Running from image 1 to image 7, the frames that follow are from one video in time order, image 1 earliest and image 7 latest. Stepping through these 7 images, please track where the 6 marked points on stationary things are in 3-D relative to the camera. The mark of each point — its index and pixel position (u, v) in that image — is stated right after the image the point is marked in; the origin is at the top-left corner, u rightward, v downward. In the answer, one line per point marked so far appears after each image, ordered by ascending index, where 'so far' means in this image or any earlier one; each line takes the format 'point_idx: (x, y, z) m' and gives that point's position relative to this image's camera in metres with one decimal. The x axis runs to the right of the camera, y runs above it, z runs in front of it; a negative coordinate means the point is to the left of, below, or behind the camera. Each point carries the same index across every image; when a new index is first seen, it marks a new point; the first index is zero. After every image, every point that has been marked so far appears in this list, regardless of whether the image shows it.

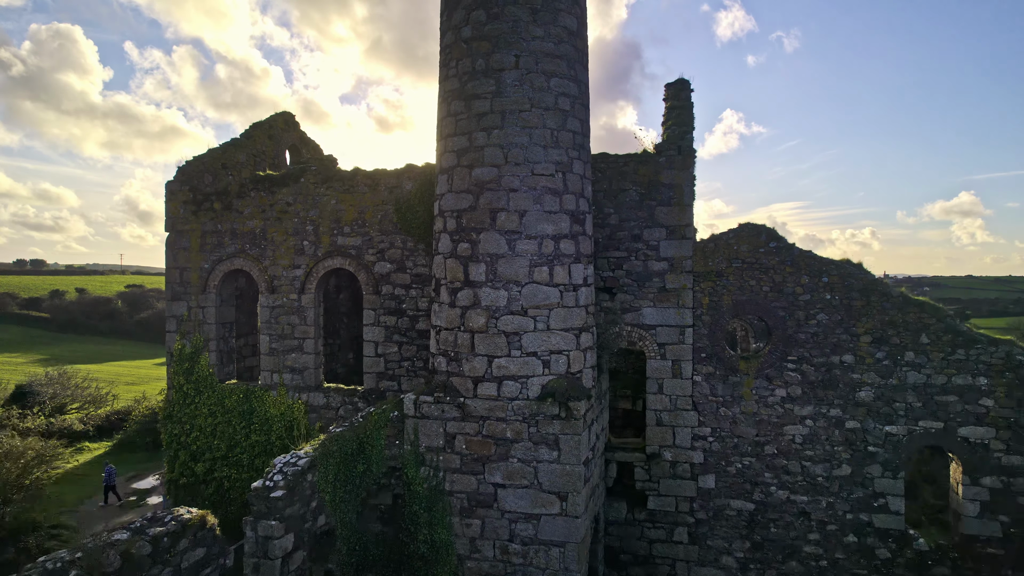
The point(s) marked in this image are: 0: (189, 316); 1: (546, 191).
0: (-6.0, -0.5, +9.3) m
1: (+0.4, +1.3, +6.5) m
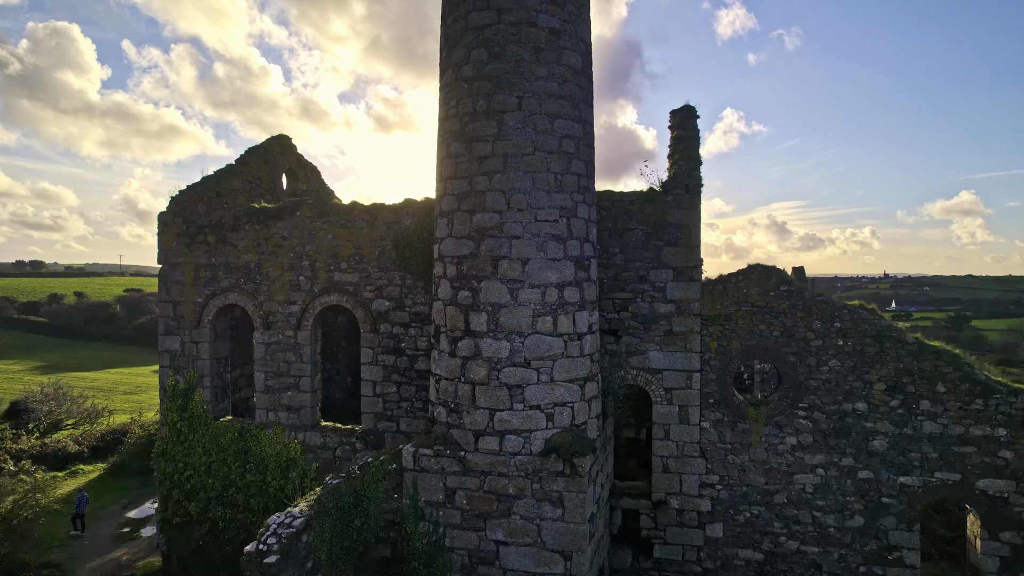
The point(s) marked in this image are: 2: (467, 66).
0: (-6.0, -1.1, +9.1) m
1: (+0.5, +0.6, +6.3) m
2: (-0.6, +2.9, +6.5) m
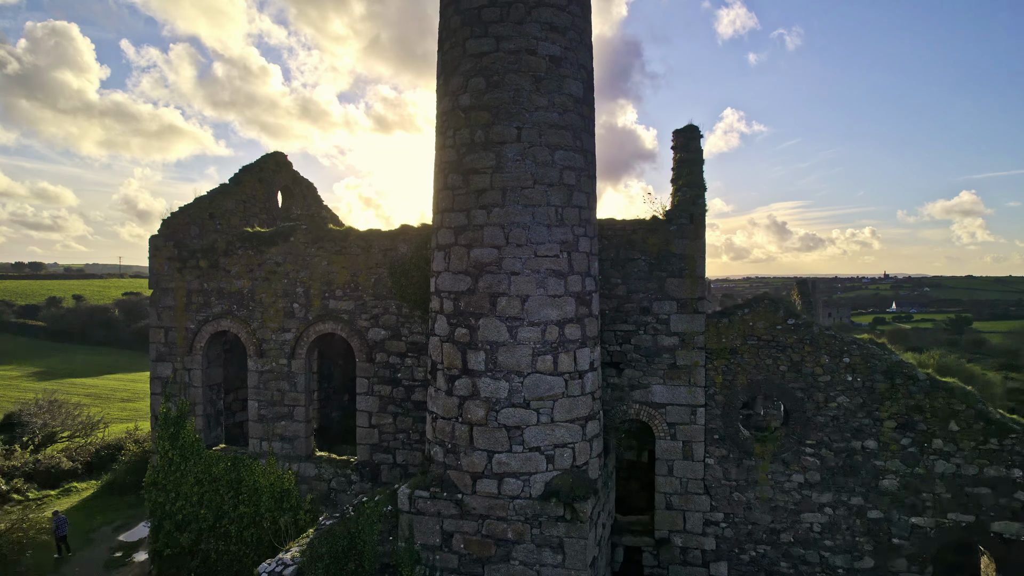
0: (-6.0, -1.6, +8.9) m
1: (+0.5, +0.2, +6.1) m
2: (-0.6, +2.4, +6.2) m
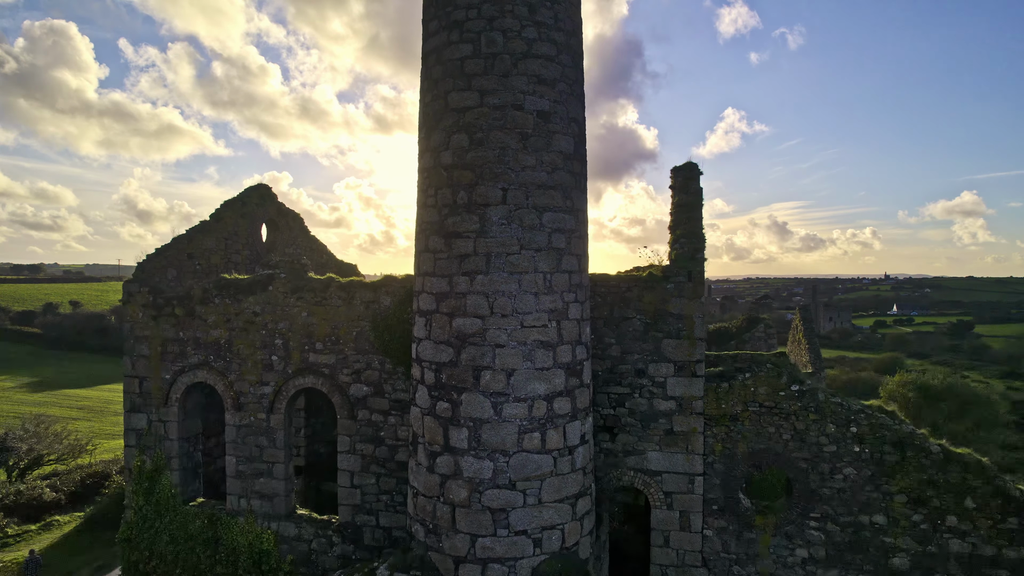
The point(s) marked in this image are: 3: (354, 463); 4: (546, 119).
0: (-6.2, -2.4, +8.5) m
1: (+0.3, -0.6, +5.7) m
2: (-0.8, +1.6, +5.8) m
3: (-2.4, -2.7, +7.7) m
4: (+0.4, +2.0, +5.8) m
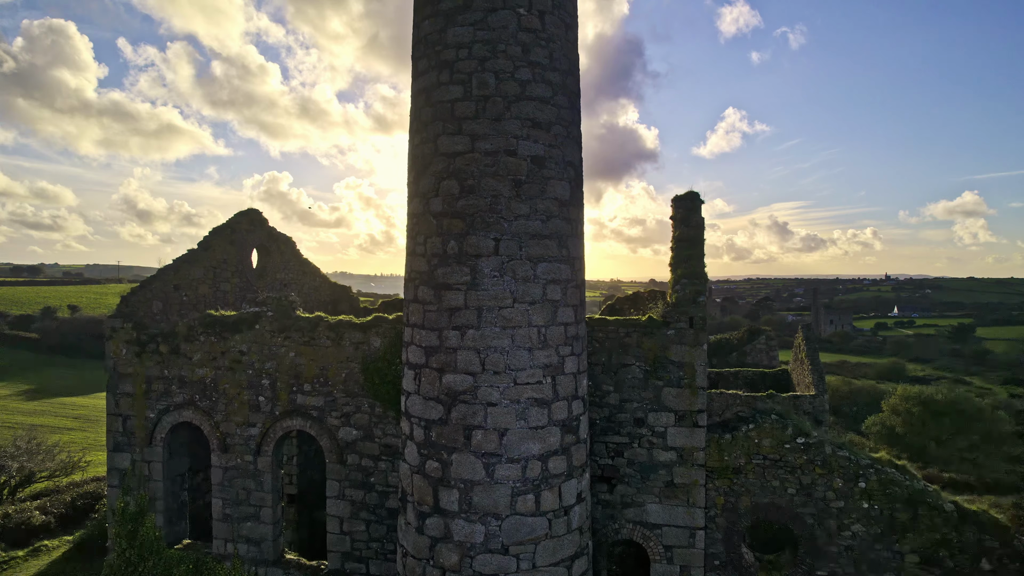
0: (-6.2, -3.0, +8.2) m
1: (+0.2, -1.2, +5.4) m
2: (-0.9, +1.0, +5.6) m
3: (-2.5, -3.3, +7.4) m
4: (+0.3, +1.4, +5.5) m
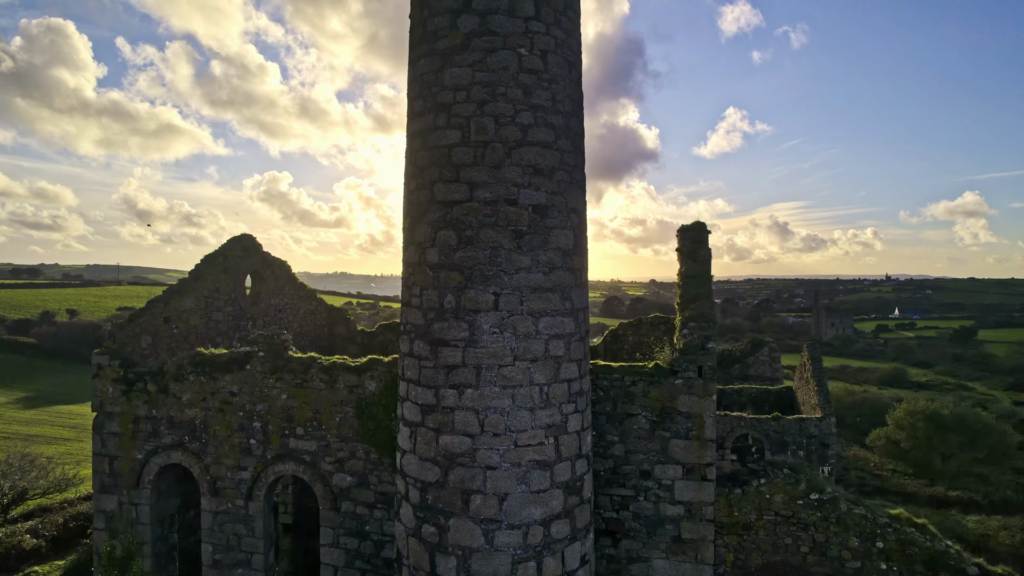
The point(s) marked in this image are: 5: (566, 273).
0: (-6.2, -3.6, +7.9) m
1: (+0.2, -1.8, +5.1) m
2: (-0.8, +0.4, +5.3) m
3: (-2.5, -3.9, +7.2) m
4: (+0.3, +0.8, +5.2) m
5: (+0.6, +0.2, +5.4) m
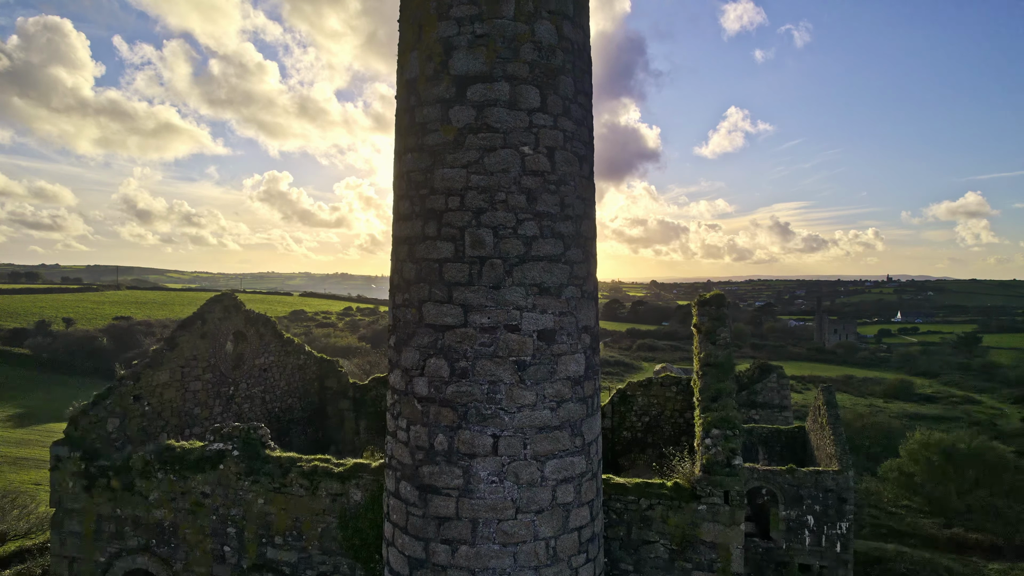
0: (-6.2, -4.8, +7.3) m
1: (+0.2, -3.1, +4.4) m
2: (-0.8, -0.8, +4.6) m
3: (-2.5, -5.1, +6.5) m
4: (+0.3, -0.5, +4.5) m
5: (+0.6, -1.1, +4.6) m
